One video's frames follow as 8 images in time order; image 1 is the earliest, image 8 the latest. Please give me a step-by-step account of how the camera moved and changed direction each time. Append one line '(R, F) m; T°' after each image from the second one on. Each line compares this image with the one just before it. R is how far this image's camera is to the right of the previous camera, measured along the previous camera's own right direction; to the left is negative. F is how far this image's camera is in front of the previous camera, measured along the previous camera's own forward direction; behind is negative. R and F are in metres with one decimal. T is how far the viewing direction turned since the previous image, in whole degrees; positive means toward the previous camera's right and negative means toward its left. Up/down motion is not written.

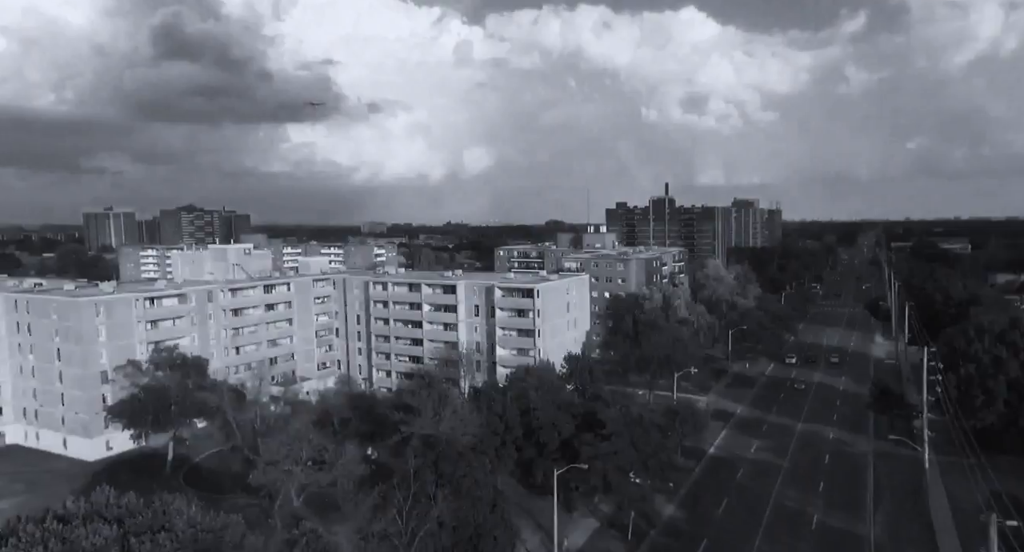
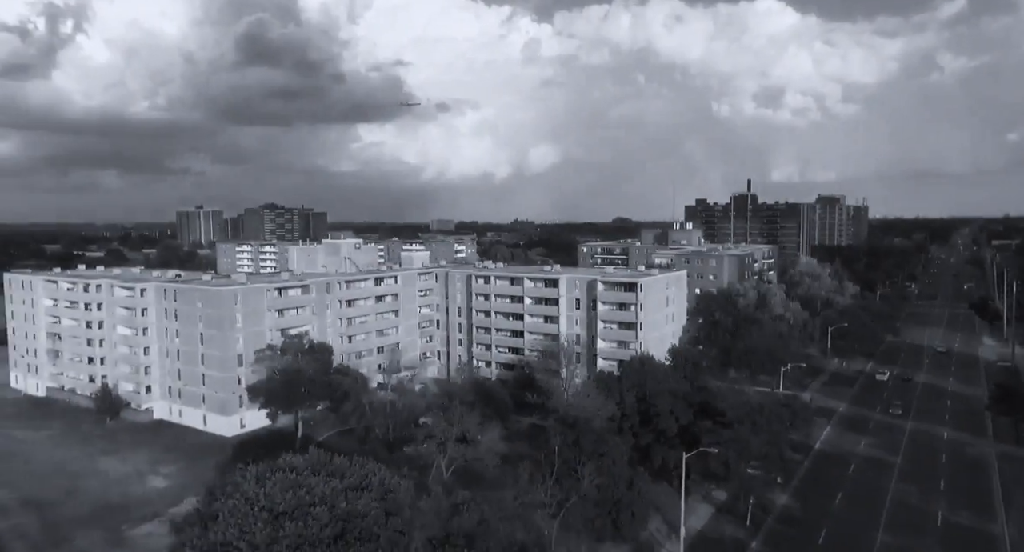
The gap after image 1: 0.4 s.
(-2.7, -1.8) m; -6°
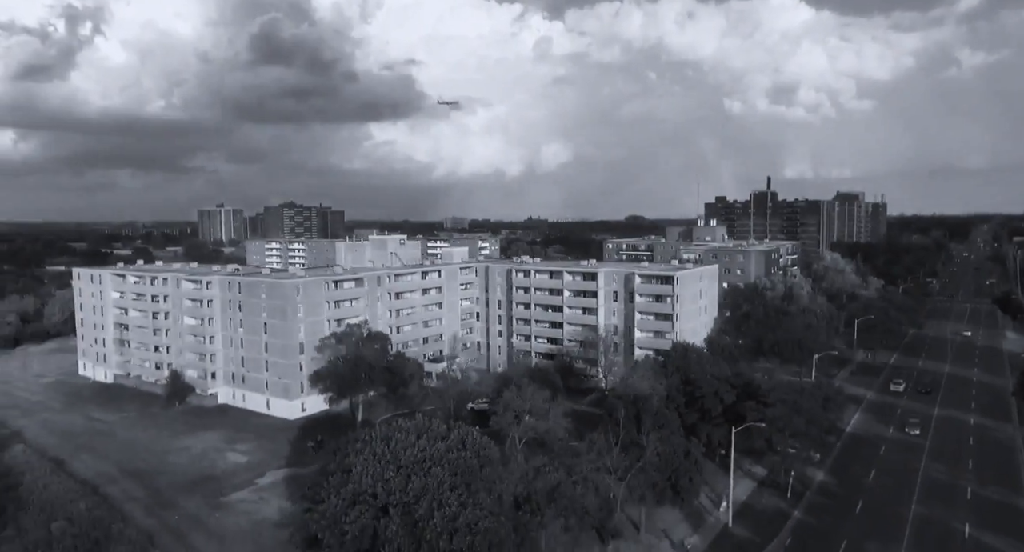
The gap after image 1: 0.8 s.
(-2.4, -2.8) m; -1°
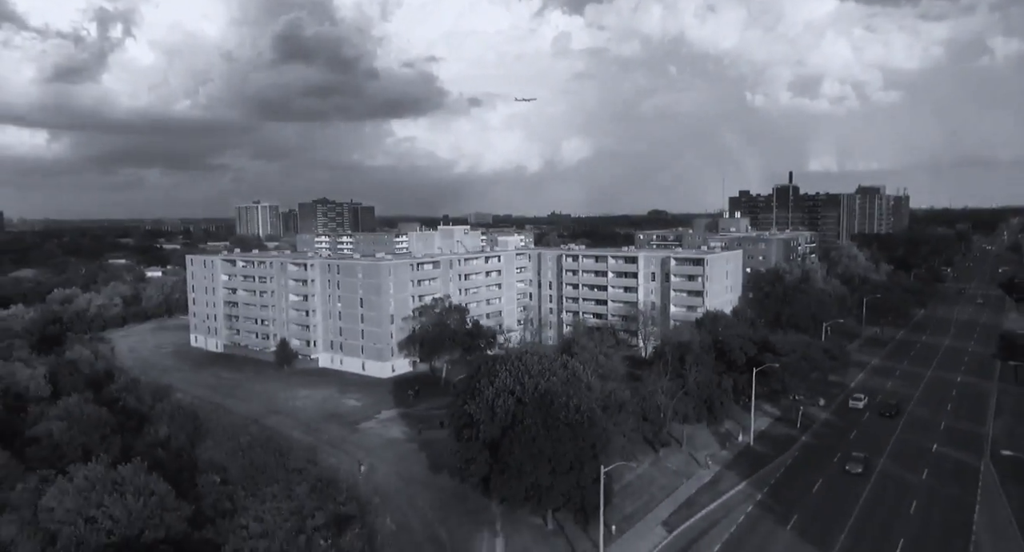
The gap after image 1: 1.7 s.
(-2.9, -9.7) m; -2°
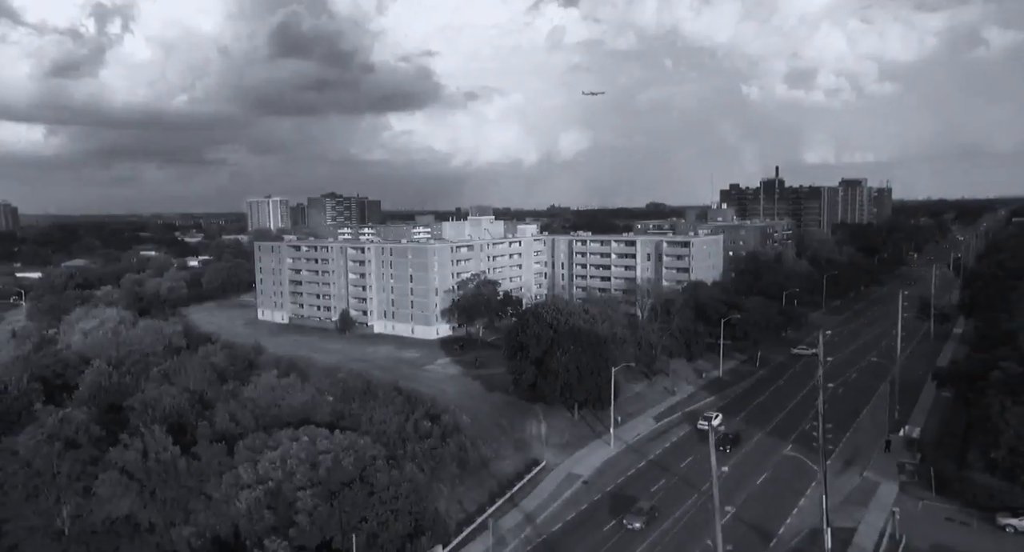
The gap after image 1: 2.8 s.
(-2.5, -13.8) m; 0°
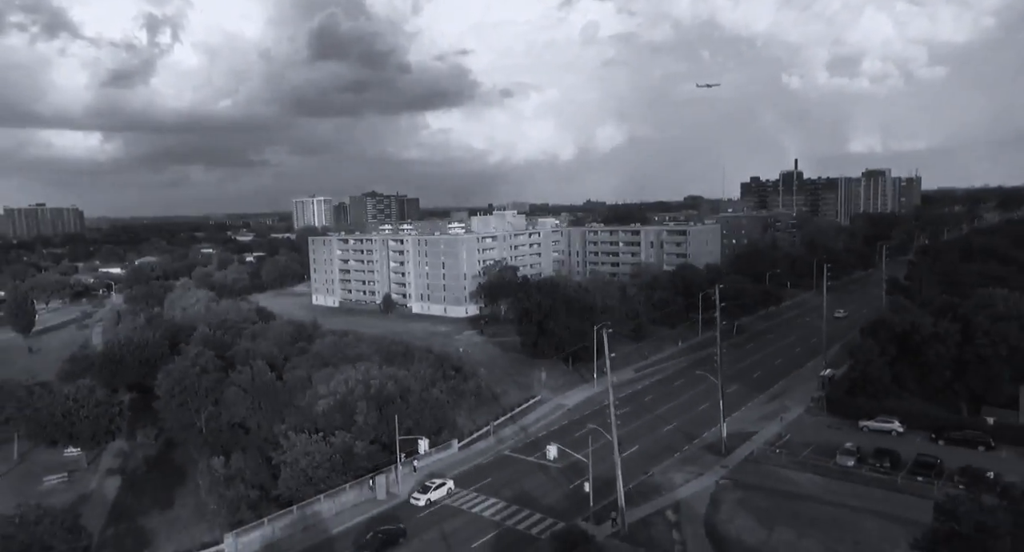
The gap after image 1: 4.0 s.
(+2.6, -11.5) m; -3°
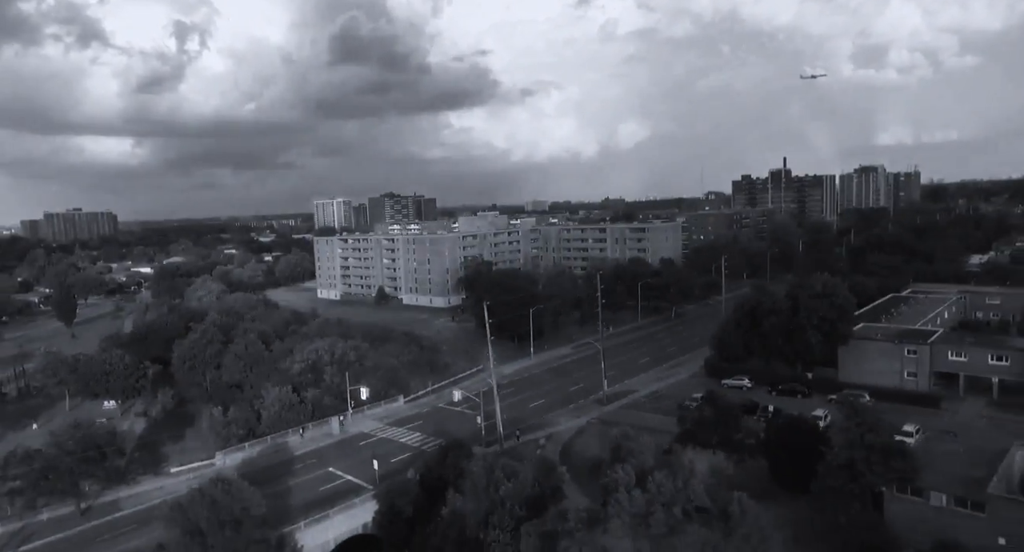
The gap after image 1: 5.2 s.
(+6.6, -10.3) m; -2°
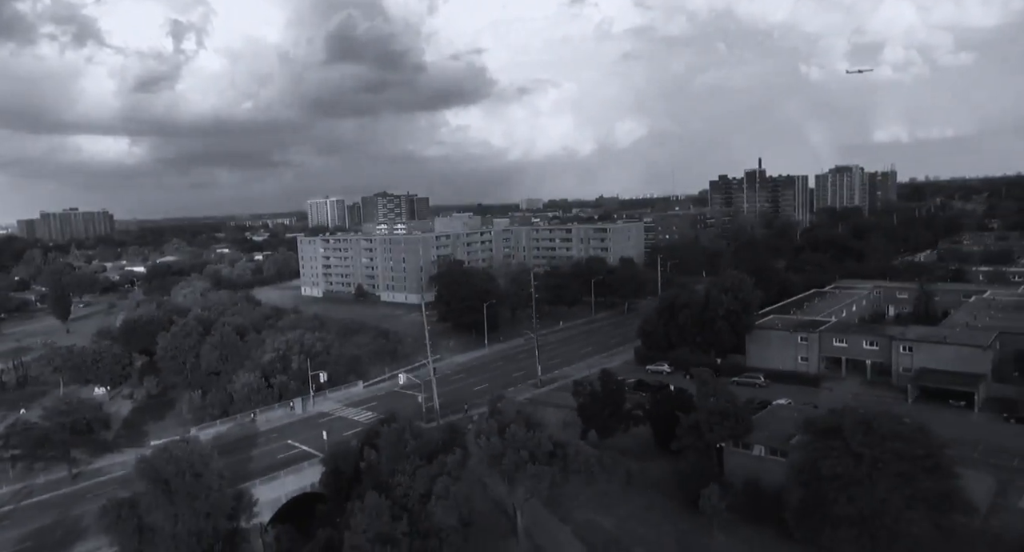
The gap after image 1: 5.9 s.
(+4.0, -5.7) m; 0°
